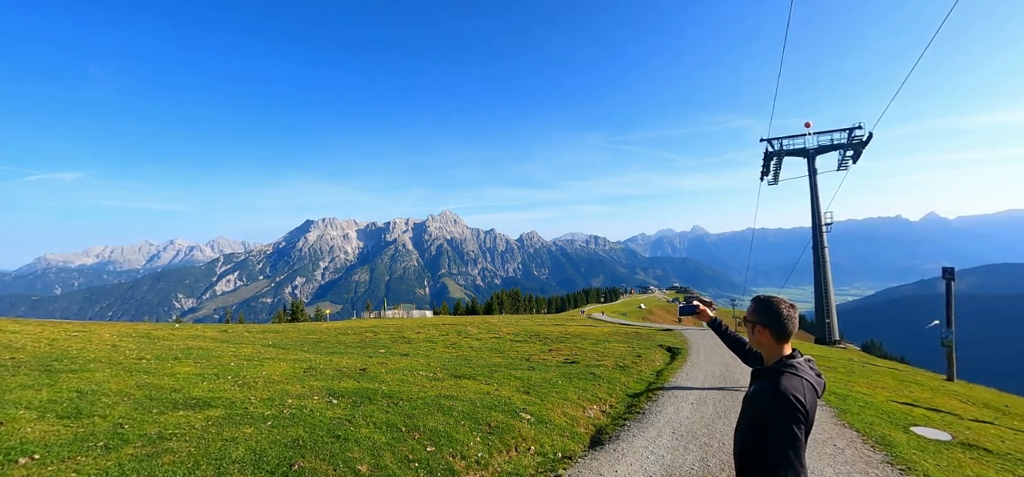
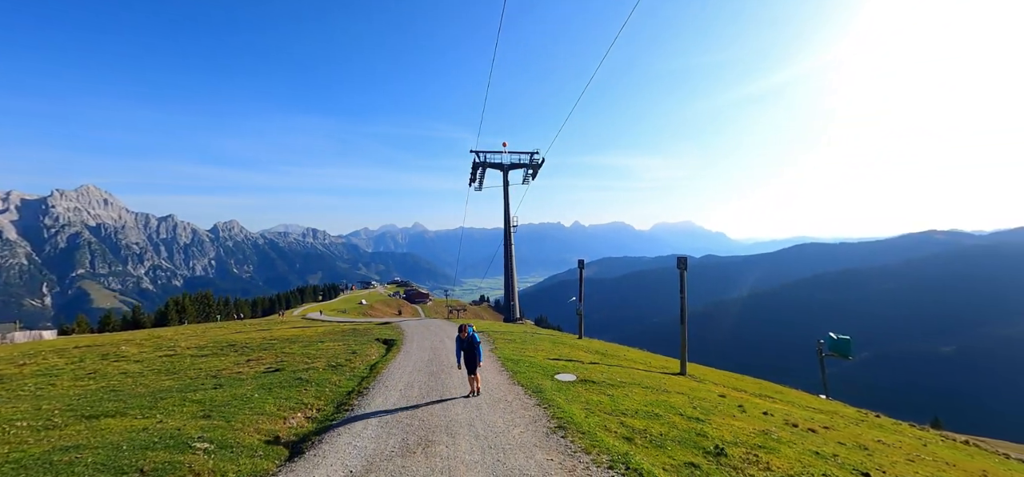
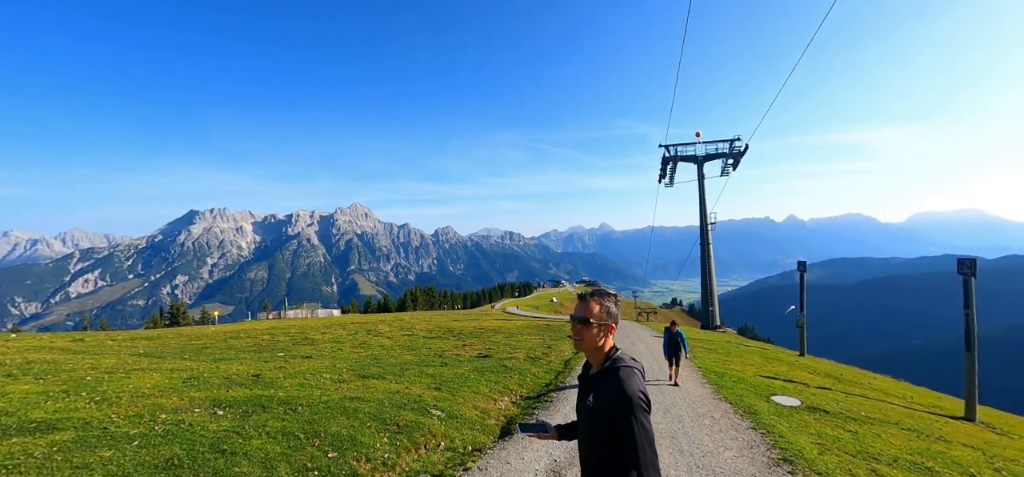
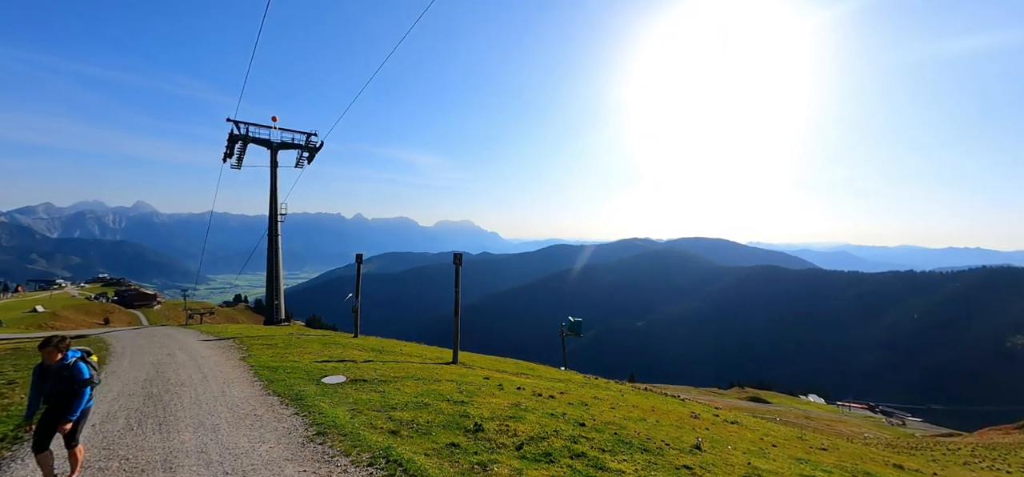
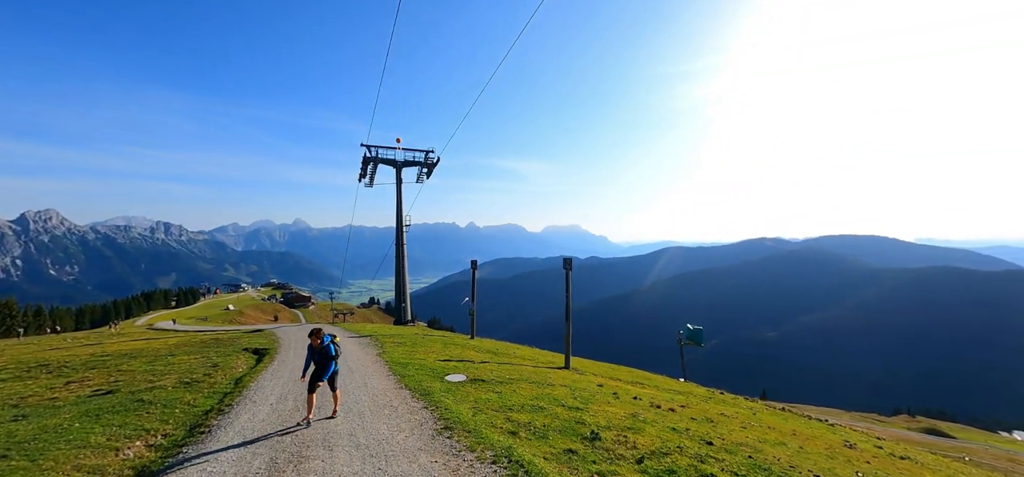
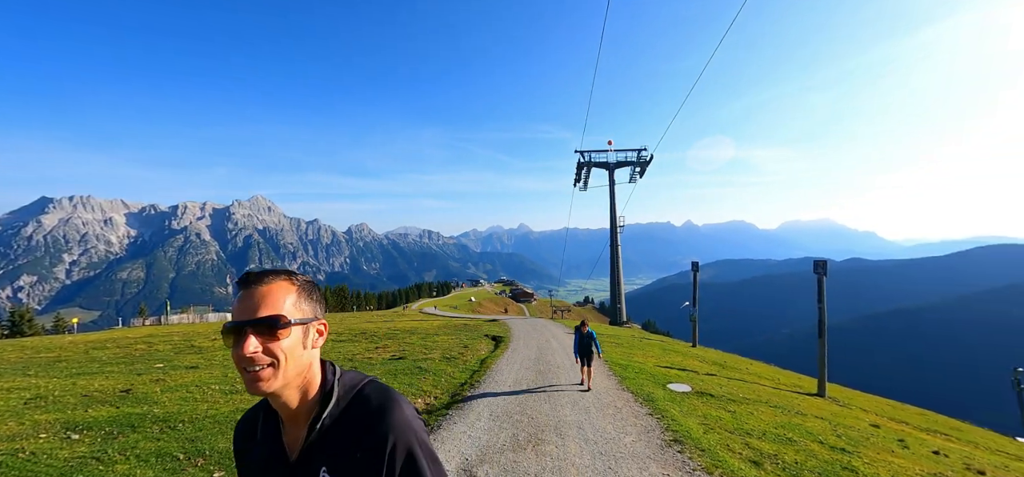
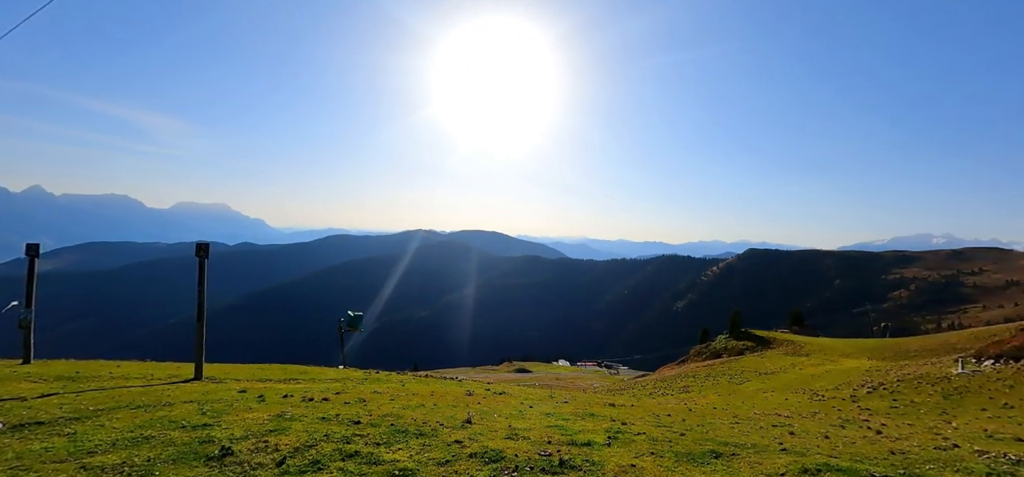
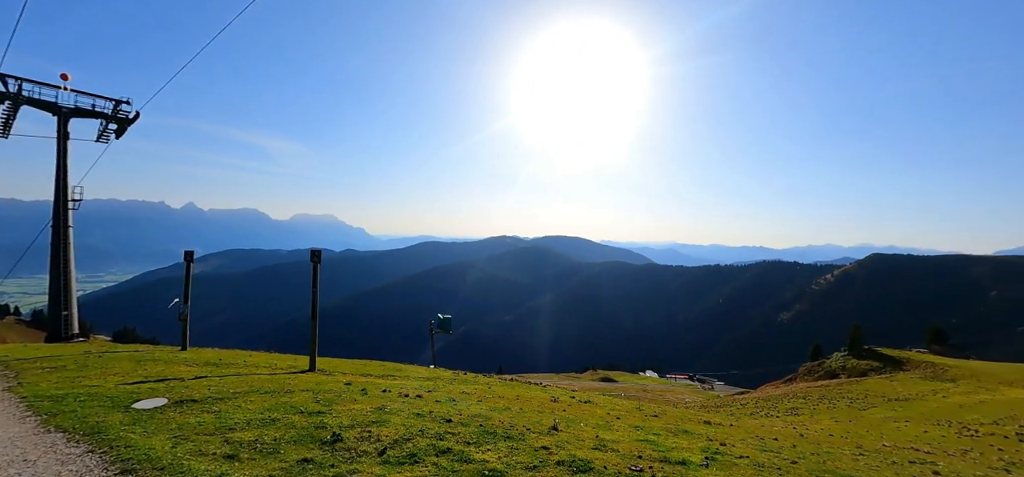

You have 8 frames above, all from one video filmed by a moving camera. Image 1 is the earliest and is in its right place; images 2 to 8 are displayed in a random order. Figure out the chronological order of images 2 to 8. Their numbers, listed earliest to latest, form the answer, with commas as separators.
3, 6, 2, 5, 4, 8, 7
